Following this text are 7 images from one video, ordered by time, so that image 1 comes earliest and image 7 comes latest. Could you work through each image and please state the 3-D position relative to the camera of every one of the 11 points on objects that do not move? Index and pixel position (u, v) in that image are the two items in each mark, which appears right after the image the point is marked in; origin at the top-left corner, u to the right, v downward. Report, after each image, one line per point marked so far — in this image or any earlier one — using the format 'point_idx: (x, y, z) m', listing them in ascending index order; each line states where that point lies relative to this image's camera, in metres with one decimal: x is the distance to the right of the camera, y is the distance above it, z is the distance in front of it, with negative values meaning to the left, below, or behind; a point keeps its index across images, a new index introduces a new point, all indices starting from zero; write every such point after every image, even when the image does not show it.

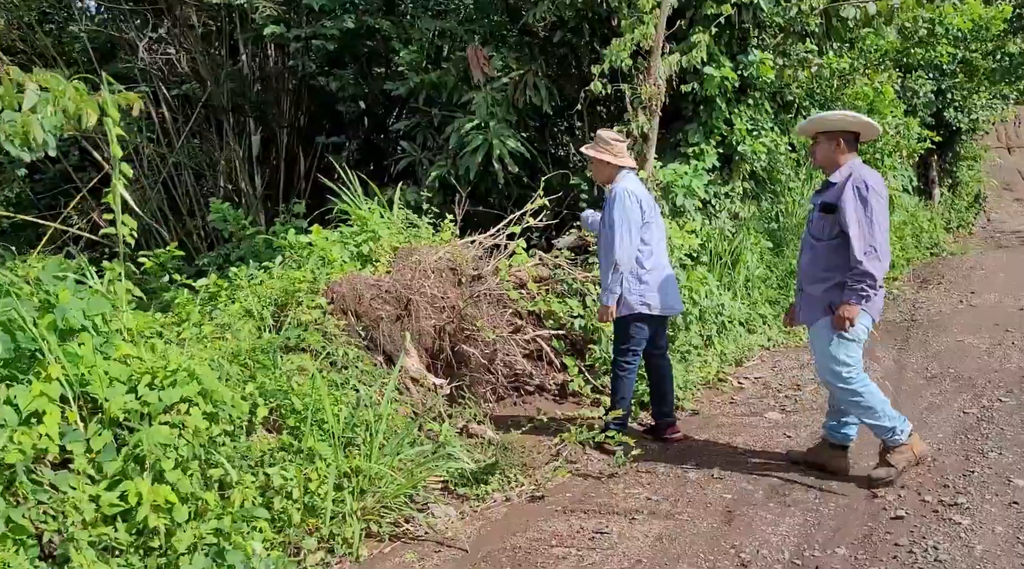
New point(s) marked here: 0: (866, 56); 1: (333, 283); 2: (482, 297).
0: (+3.8, +2.4, +9.6) m
1: (-1.0, 0.0, +4.9) m
2: (-0.2, -0.1, +5.6) m
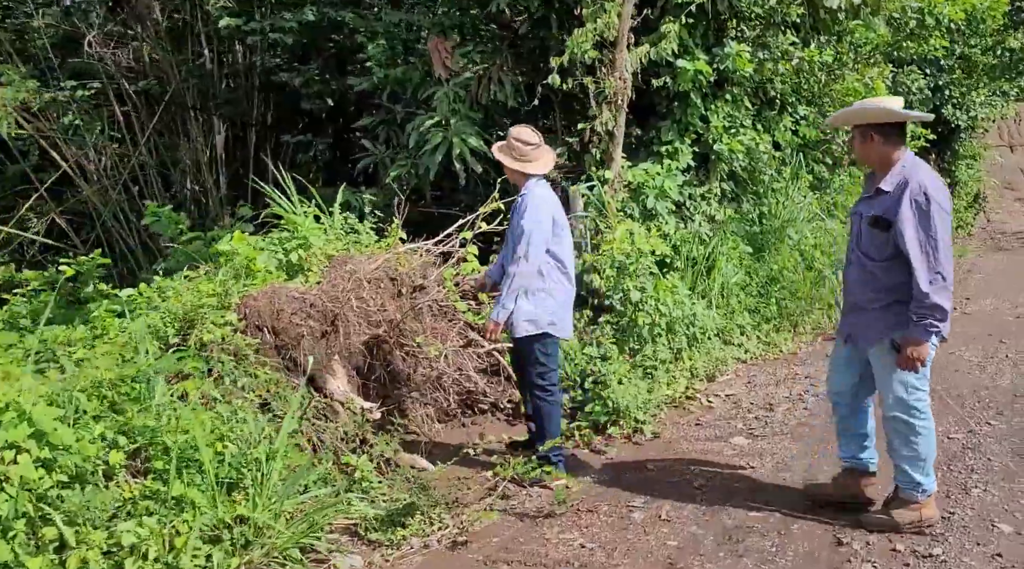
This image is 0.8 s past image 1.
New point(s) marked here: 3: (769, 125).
0: (+3.5, +2.4, +9.1) m
1: (-1.3, -0.1, +4.4) m
2: (-0.5, -0.1, +5.1) m
3: (+2.4, +1.4, +8.3) m
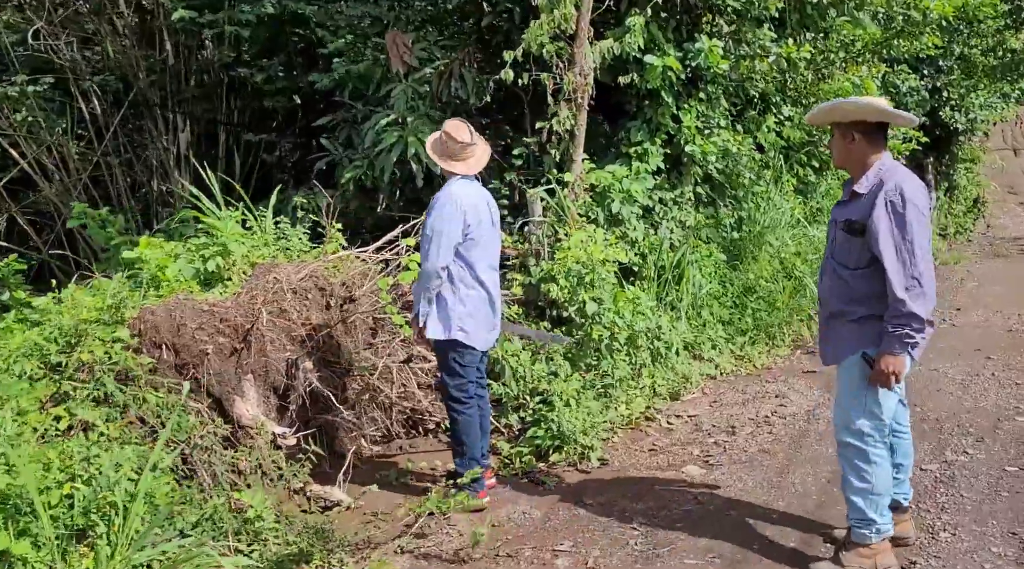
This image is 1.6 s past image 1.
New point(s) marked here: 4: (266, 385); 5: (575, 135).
0: (+3.2, +2.3, +8.7) m
1: (-1.6, -0.1, +4.0) m
2: (-0.8, -0.2, +4.7) m
3: (+2.1, +1.4, +7.9) m
4: (-1.1, -0.5, +4.2) m
5: (+0.4, +1.0, +6.0) m
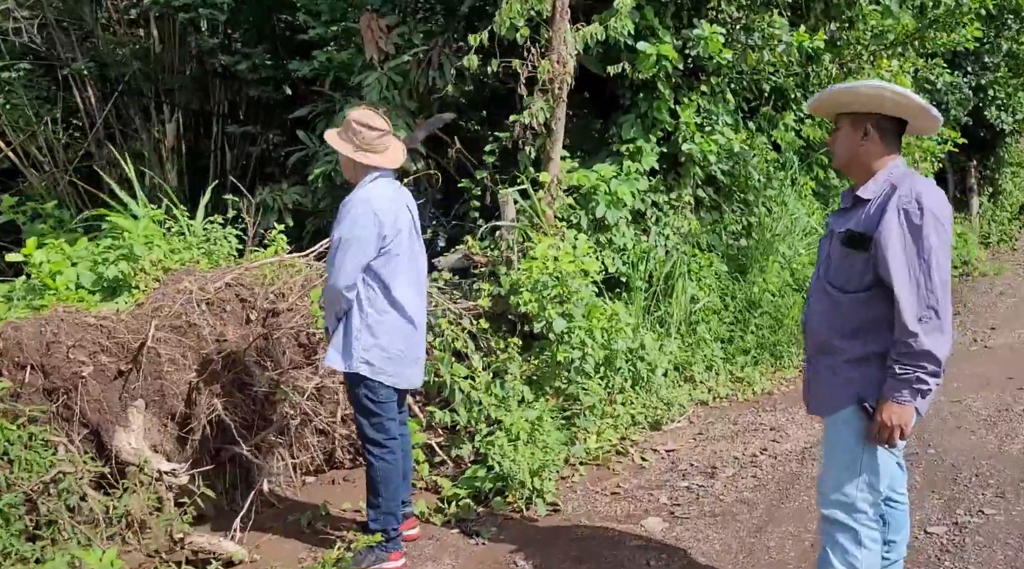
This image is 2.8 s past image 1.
0: (+3.2, +2.1, +8.0) m
1: (-1.9, -0.2, +3.5) m
2: (-1.0, -0.3, +4.1) m
3: (+2.0, +1.3, +7.2) m
4: (-1.4, -0.5, +3.7) m
5: (+0.2, +0.9, +5.4) m
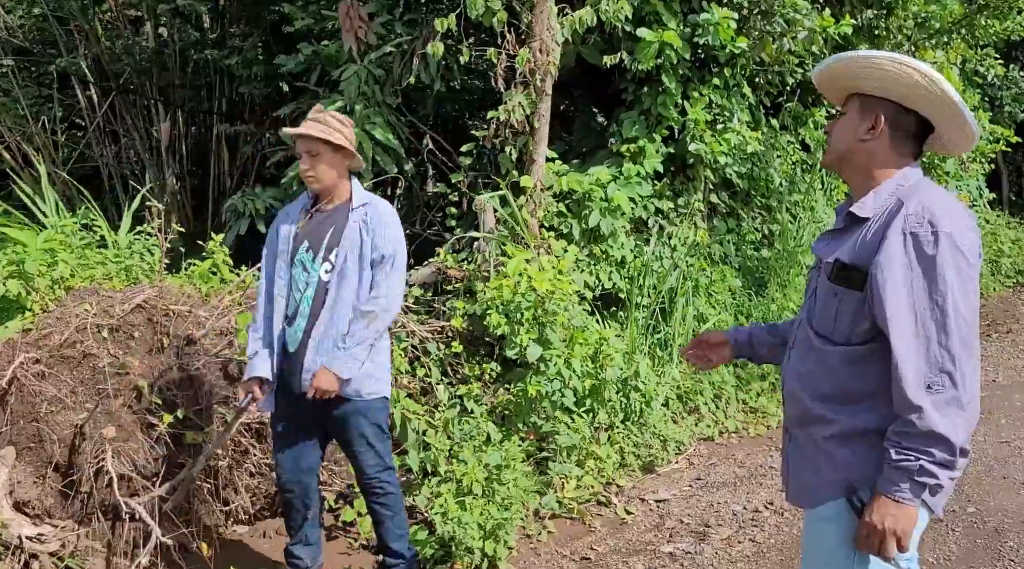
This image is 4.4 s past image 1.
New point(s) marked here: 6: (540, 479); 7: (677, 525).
0: (+3.2, +2.0, +7.2) m
1: (-2.1, -0.2, +2.9) m
2: (-1.2, -0.3, +3.5) m
3: (+2.0, +1.2, +6.5) m
4: (-1.6, -0.6, +3.1) m
5: (+0.1, +0.8, +4.7) m
6: (+0.1, -0.9, +4.0) m
7: (+0.7, -1.0, +3.8) m
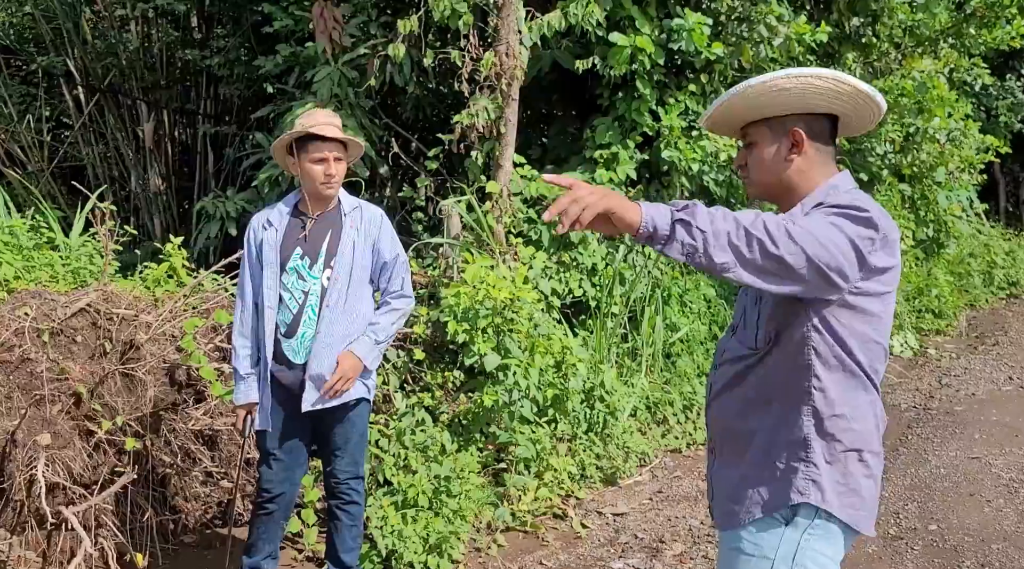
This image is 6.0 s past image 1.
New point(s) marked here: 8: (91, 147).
0: (+3.0, +1.9, +7.1) m
1: (-2.3, -0.2, +2.9) m
2: (-1.4, -0.4, +3.5) m
3: (+1.8, +1.1, +6.4) m
4: (-1.8, -0.6, +3.0) m
5: (-0.1, +0.8, +4.6) m
6: (-0.1, -0.9, +3.9) m
7: (+0.5, -1.0, +3.7) m
8: (-3.5, +1.1, +7.5) m
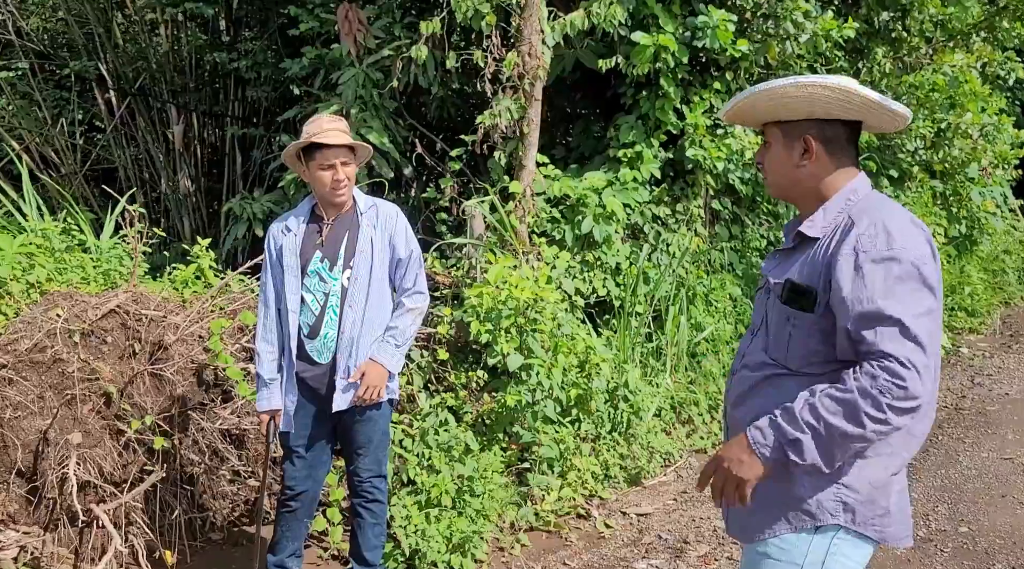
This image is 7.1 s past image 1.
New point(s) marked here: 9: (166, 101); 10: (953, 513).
0: (+3.2, +2.0, +7.0) m
1: (-2.2, -0.3, +2.9) m
2: (-1.3, -0.4, +3.5) m
3: (+2.0, +1.1, +6.4) m
4: (-1.7, -0.6, +3.1) m
5: (+0.1, +0.8, +4.7) m
6: (0.0, -0.9, +3.9) m
7: (+0.6, -1.0, +3.7) m
8: (-3.3, +1.1, +7.6) m
9: (-2.8, +1.5, +7.3) m
10: (+1.9, -1.0, +3.8) m
